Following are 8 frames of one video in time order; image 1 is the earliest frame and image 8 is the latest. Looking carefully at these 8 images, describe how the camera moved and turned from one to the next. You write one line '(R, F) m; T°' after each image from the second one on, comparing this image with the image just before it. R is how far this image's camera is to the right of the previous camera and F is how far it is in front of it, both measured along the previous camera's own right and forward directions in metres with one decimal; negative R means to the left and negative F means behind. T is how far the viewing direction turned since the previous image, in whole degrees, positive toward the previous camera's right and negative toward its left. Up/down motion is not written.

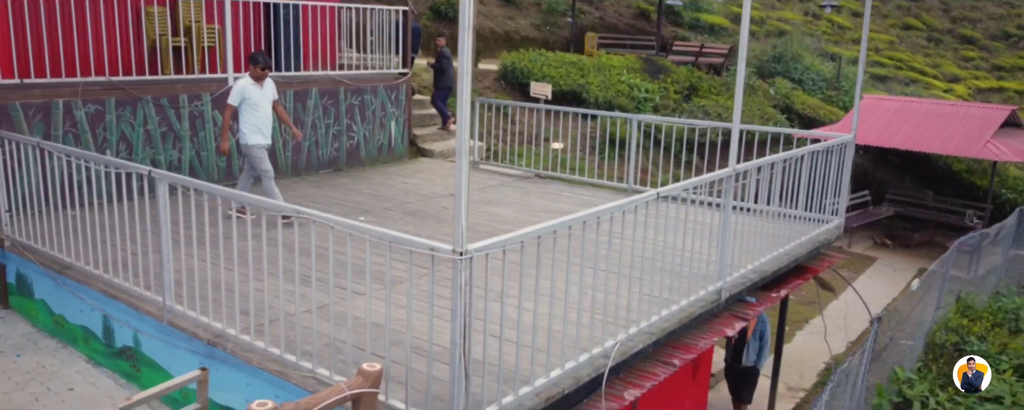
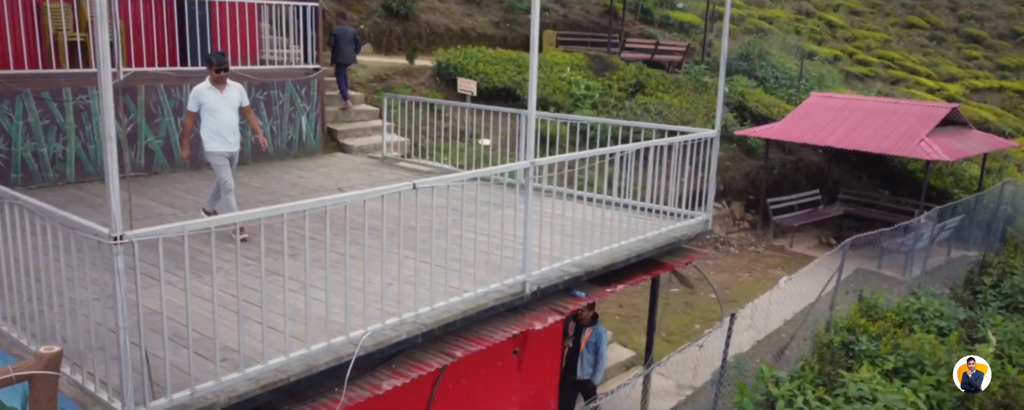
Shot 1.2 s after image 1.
(+1.5, 0.0) m; -2°
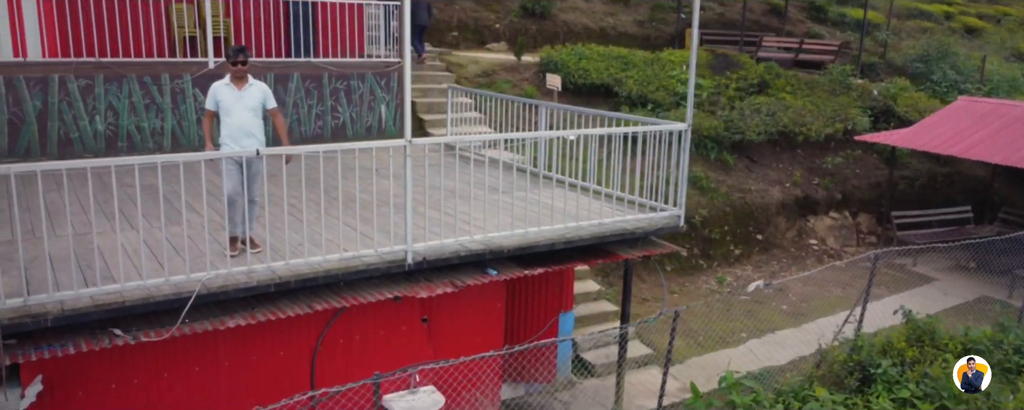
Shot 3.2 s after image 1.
(+2.6, +0.1) m; -18°
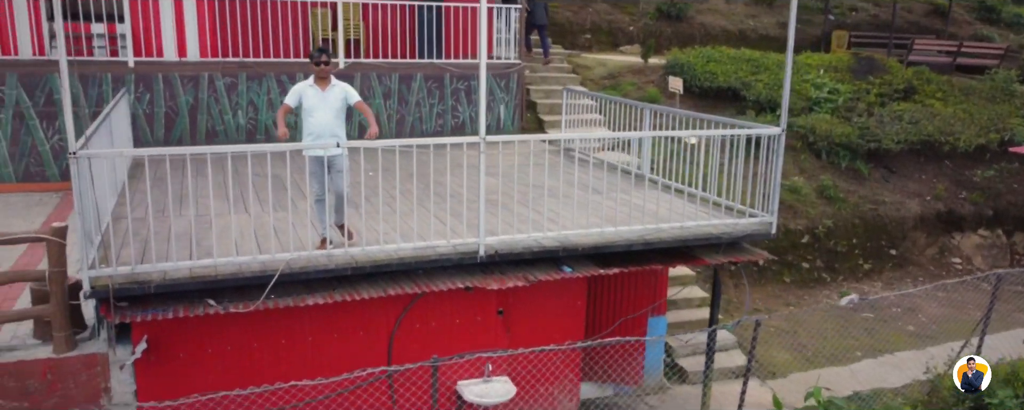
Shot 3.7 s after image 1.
(+0.6, -0.1) m; -11°
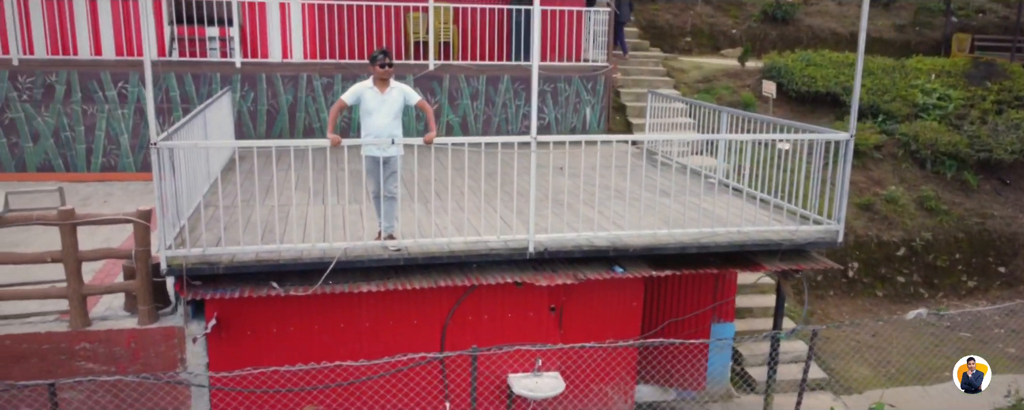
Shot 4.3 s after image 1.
(+0.5, -0.1) m; -8°
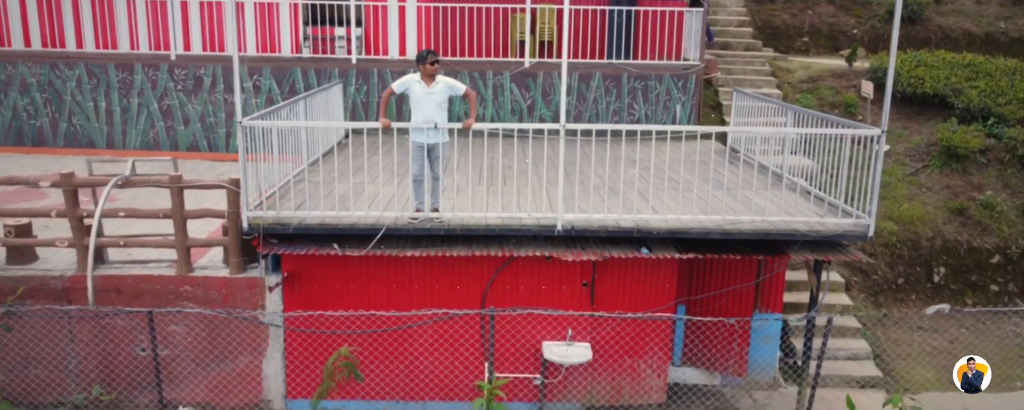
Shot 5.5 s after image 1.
(+1.1, -0.6) m; -11°
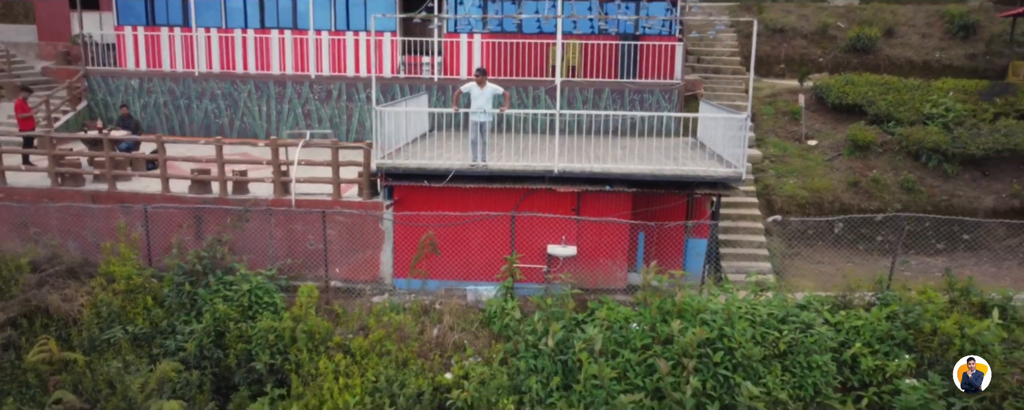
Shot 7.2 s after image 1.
(+0.8, -4.8) m; -5°
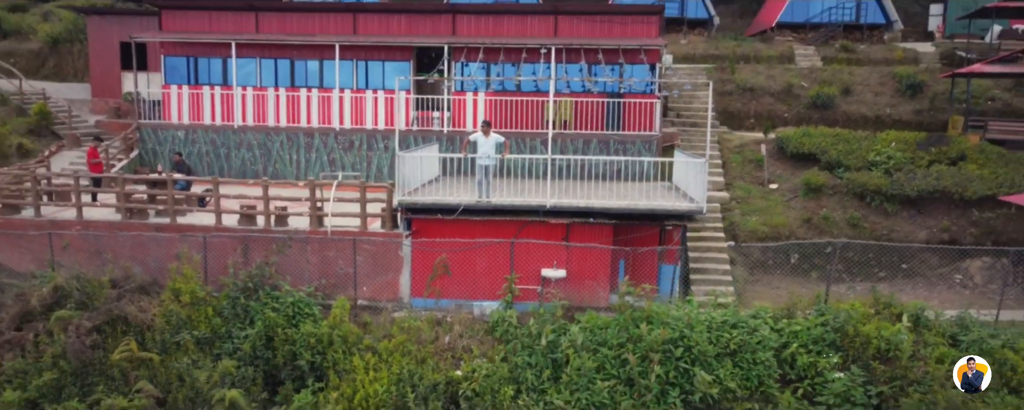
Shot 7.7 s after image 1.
(0.0, -2.3) m; 0°
